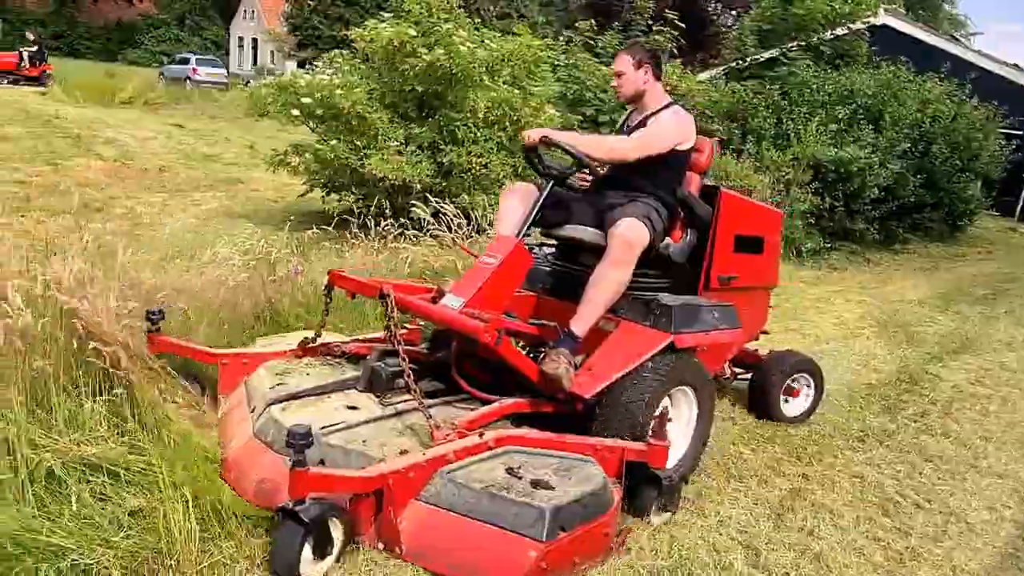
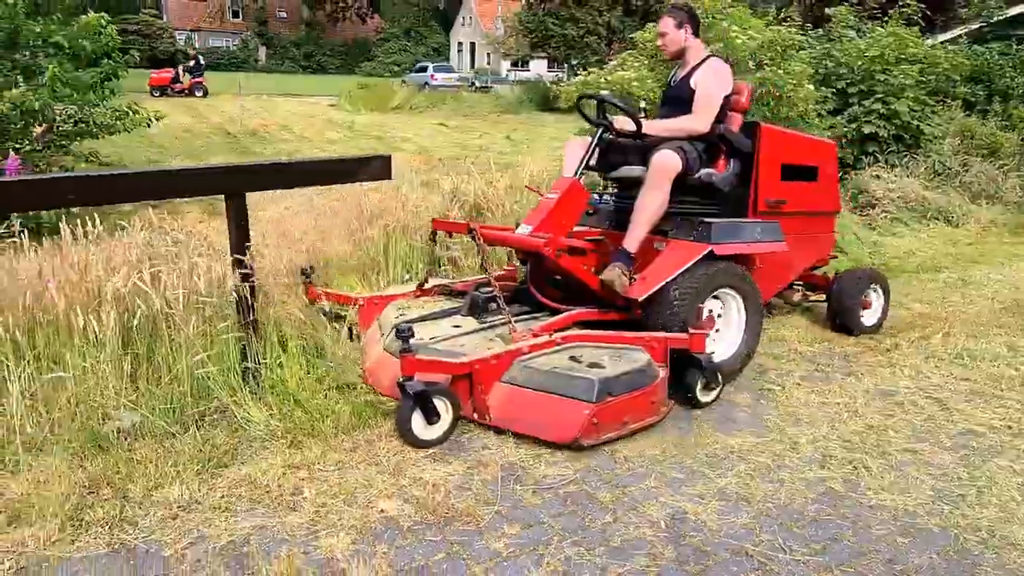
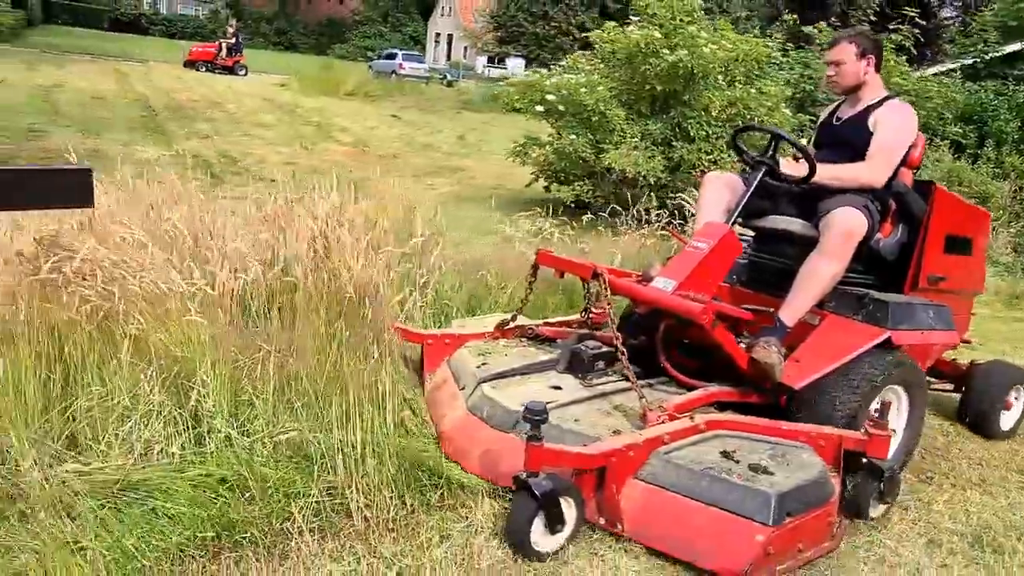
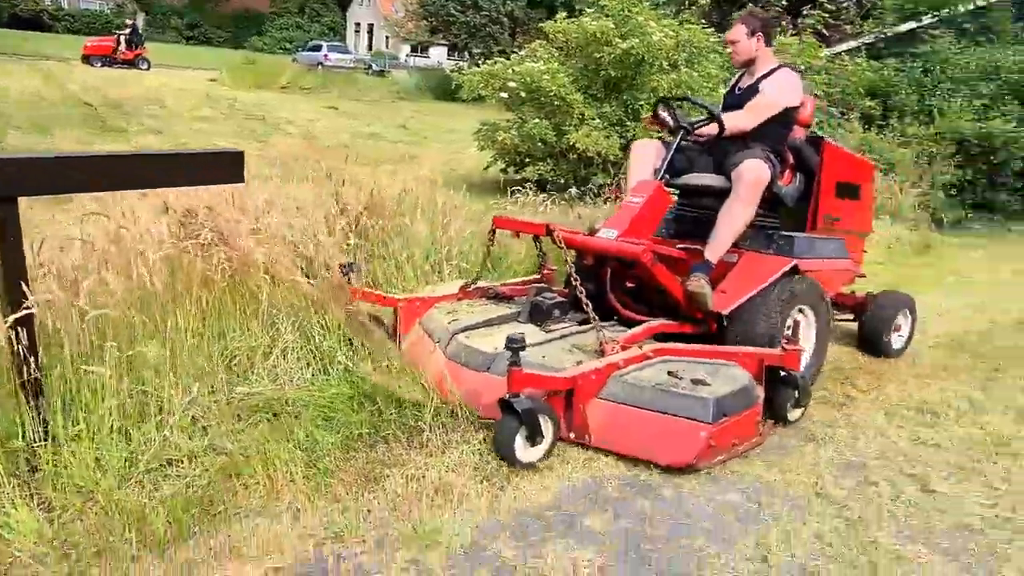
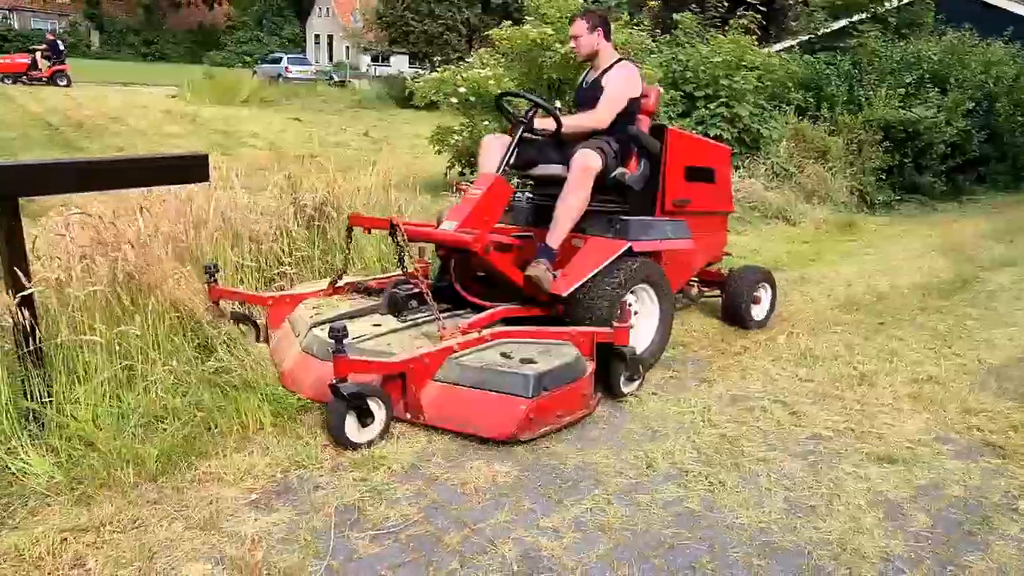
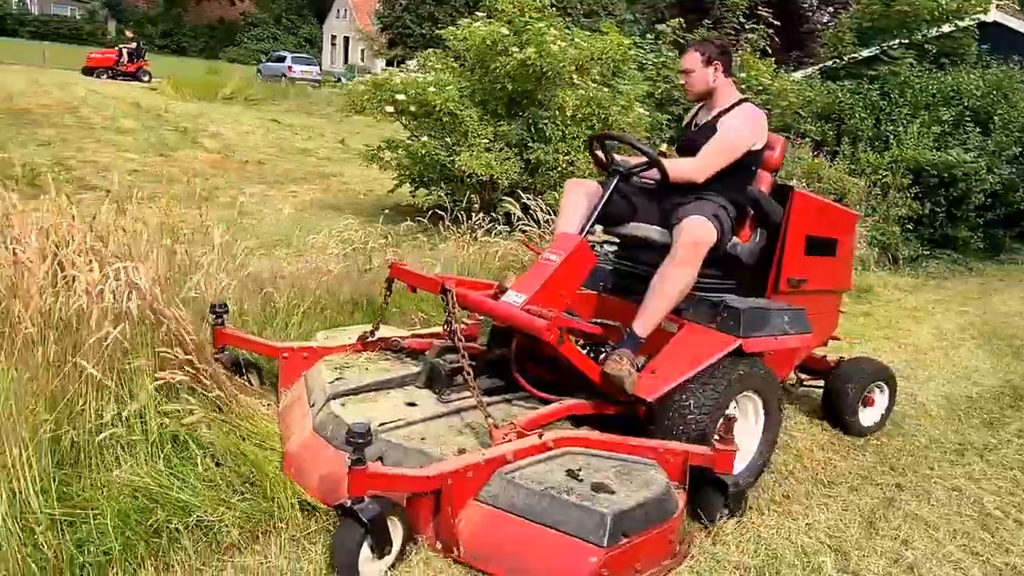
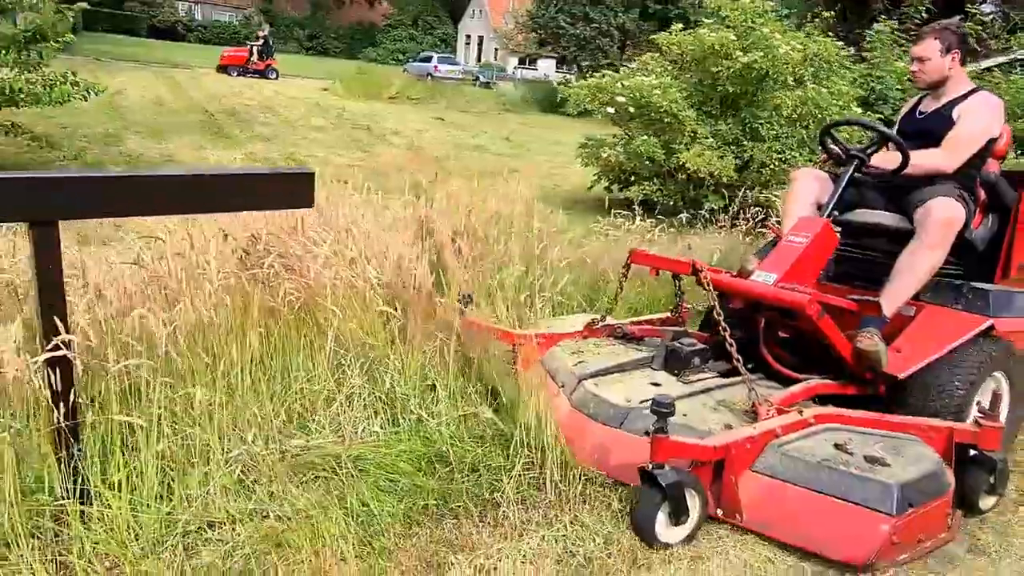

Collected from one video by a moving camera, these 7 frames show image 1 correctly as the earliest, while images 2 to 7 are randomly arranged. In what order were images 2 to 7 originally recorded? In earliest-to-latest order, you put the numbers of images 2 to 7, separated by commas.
6, 3, 7, 4, 5, 2
